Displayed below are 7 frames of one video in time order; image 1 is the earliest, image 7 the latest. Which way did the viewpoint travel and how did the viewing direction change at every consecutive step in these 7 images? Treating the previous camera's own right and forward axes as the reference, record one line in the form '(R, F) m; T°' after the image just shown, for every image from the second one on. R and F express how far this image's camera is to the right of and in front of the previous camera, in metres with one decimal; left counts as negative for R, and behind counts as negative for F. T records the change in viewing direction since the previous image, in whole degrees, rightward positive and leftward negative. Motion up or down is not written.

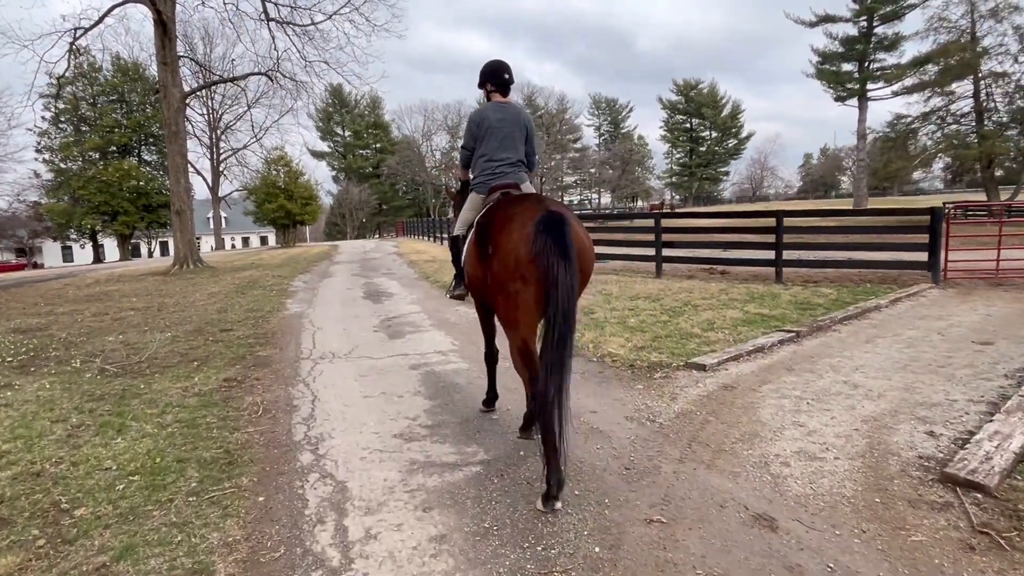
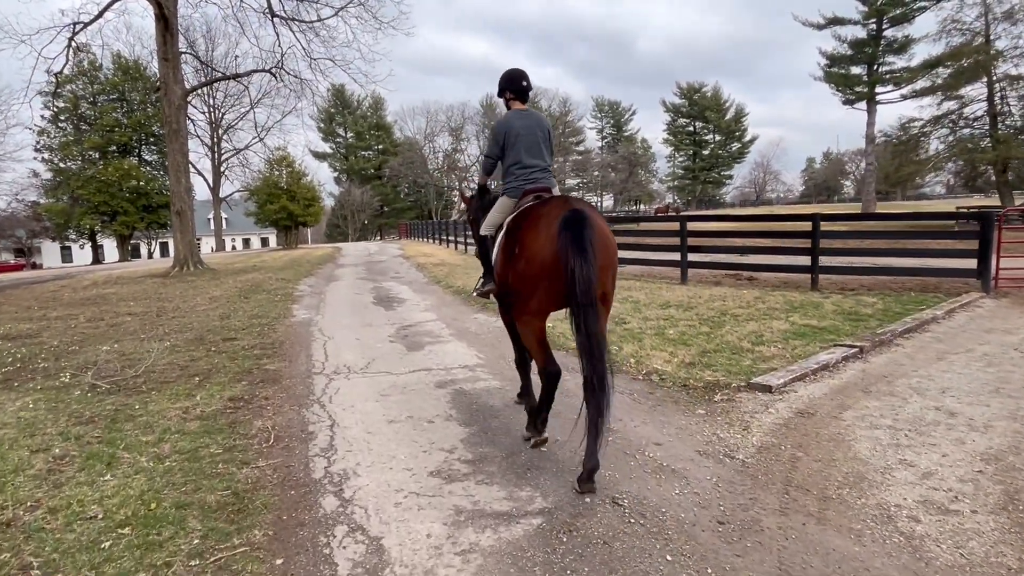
(-0.2, +0.4) m; 0°
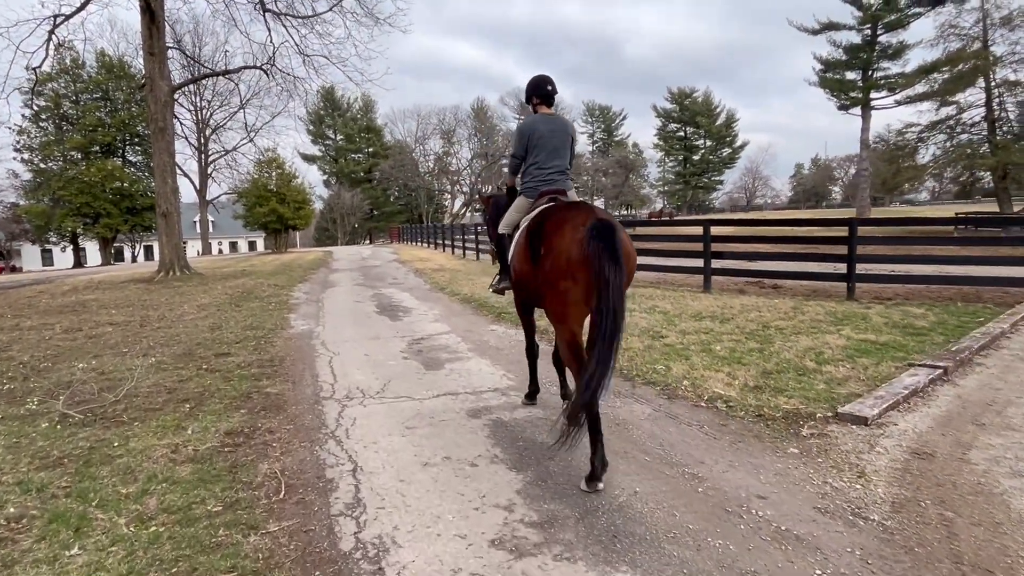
(-0.3, +0.6) m; +1°
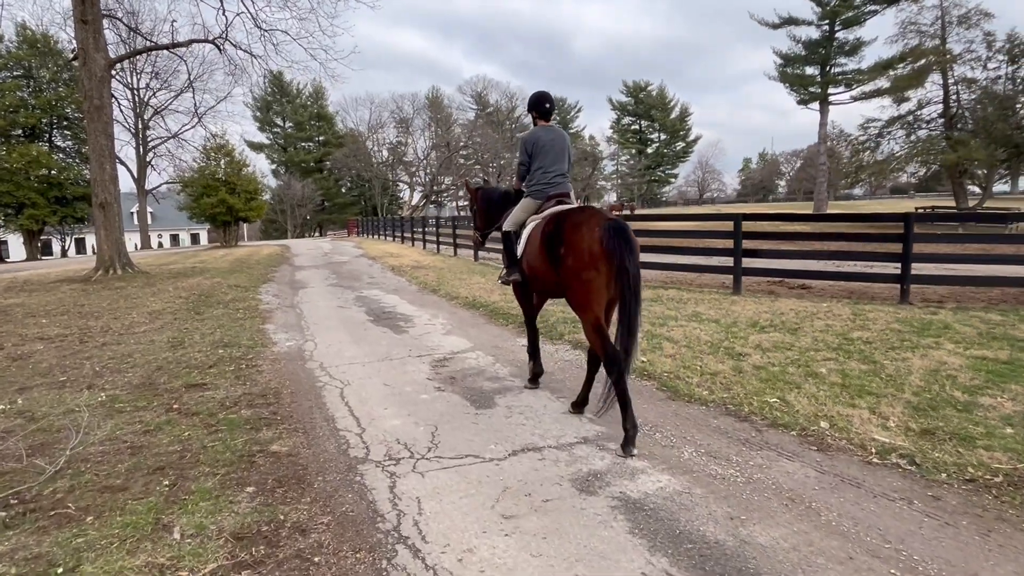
(-0.7, +1.0) m; +5°
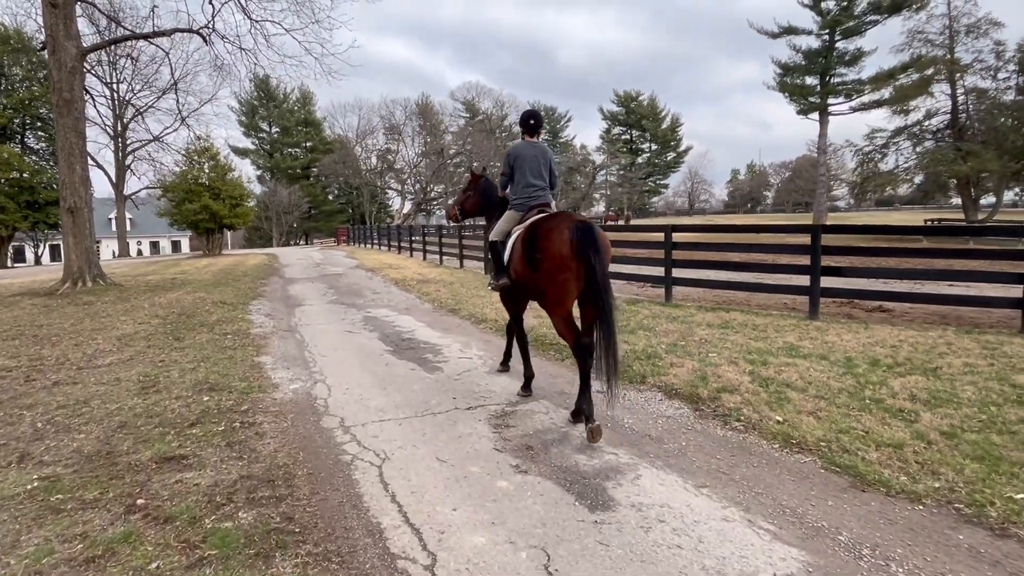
(-0.6, +1.1) m; +1°
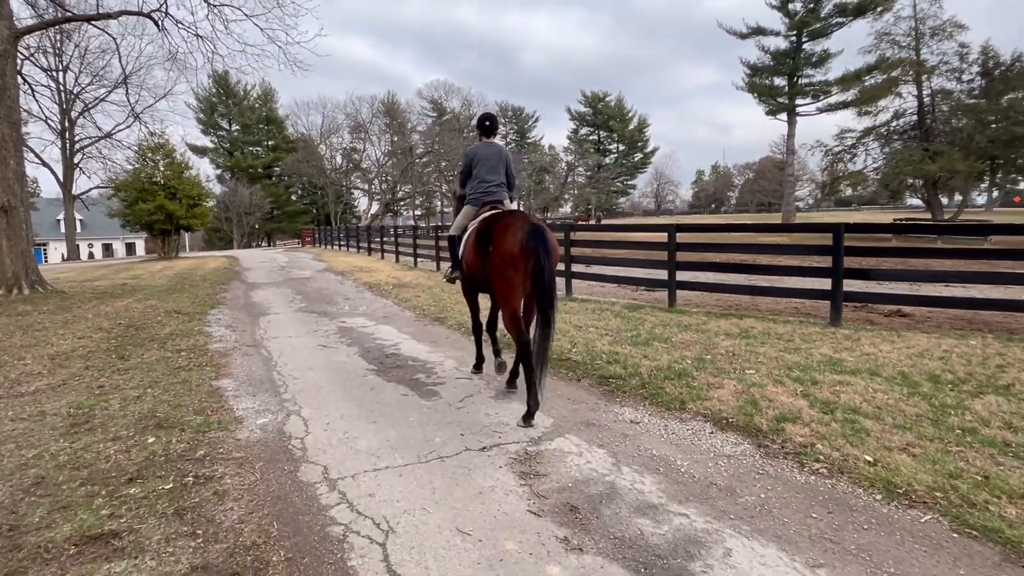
(-0.3, +0.7) m; +3°
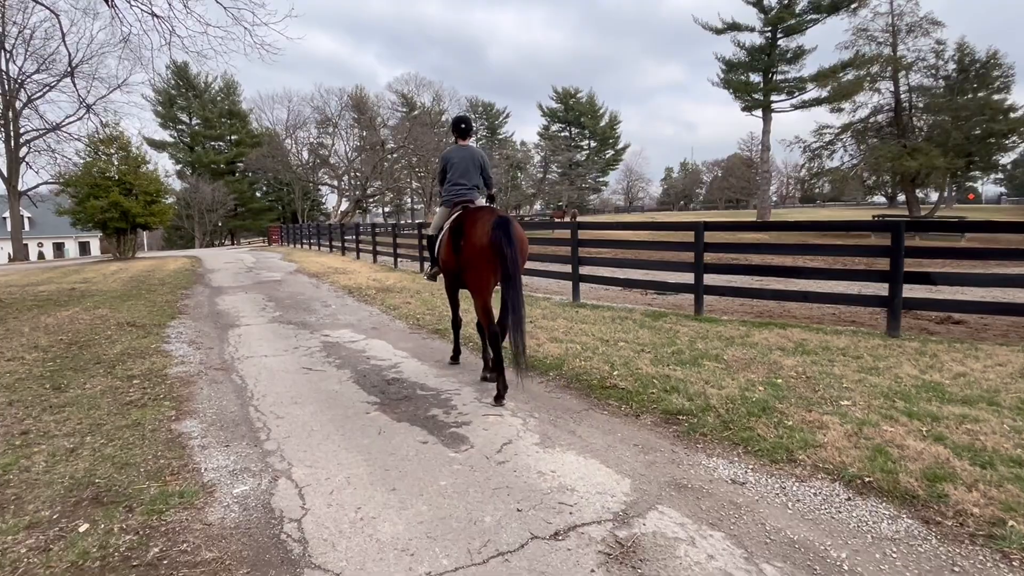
(-0.4, +0.8) m; +3°
